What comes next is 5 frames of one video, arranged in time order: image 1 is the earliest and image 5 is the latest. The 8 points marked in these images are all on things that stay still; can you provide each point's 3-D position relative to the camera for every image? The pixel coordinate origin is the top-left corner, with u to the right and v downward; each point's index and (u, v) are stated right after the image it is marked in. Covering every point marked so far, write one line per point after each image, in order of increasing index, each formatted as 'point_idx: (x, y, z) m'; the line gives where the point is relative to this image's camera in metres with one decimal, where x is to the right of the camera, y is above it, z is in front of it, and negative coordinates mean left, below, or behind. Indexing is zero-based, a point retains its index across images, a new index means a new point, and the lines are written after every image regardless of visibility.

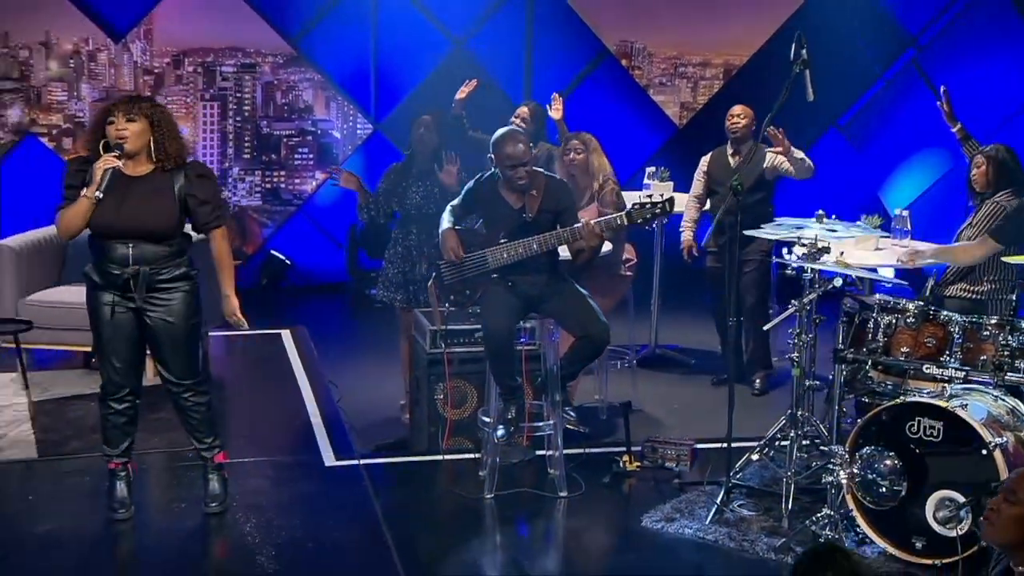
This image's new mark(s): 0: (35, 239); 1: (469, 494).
0: (-2.3, +0.2, +4.1) m
1: (-0.2, -1.0, +3.8) m
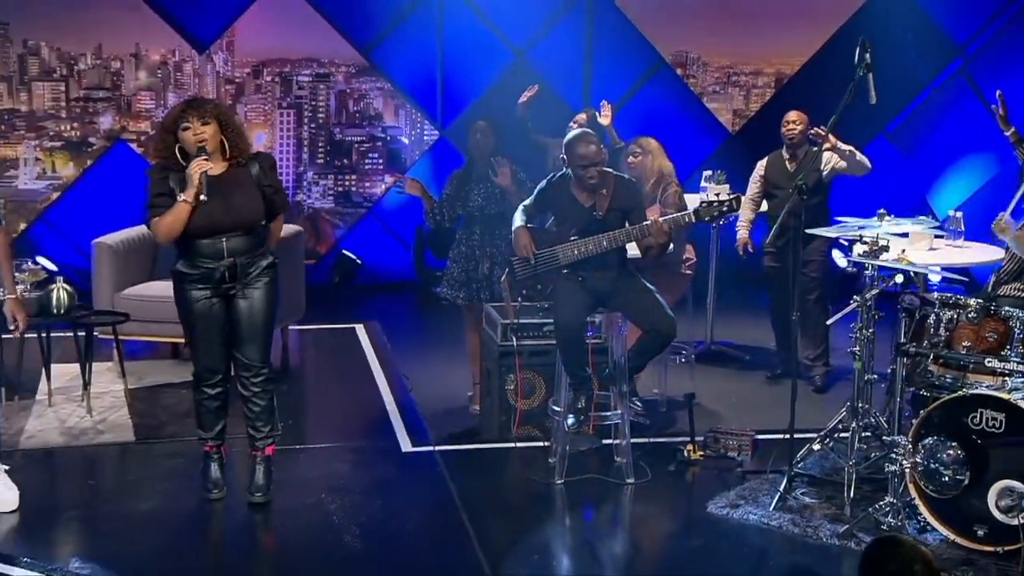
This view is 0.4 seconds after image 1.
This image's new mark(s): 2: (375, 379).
0: (-2.0, +0.3, +4.3) m
1: (+0.1, -0.9, +4.0) m
2: (-0.7, -0.5, +4.7) m
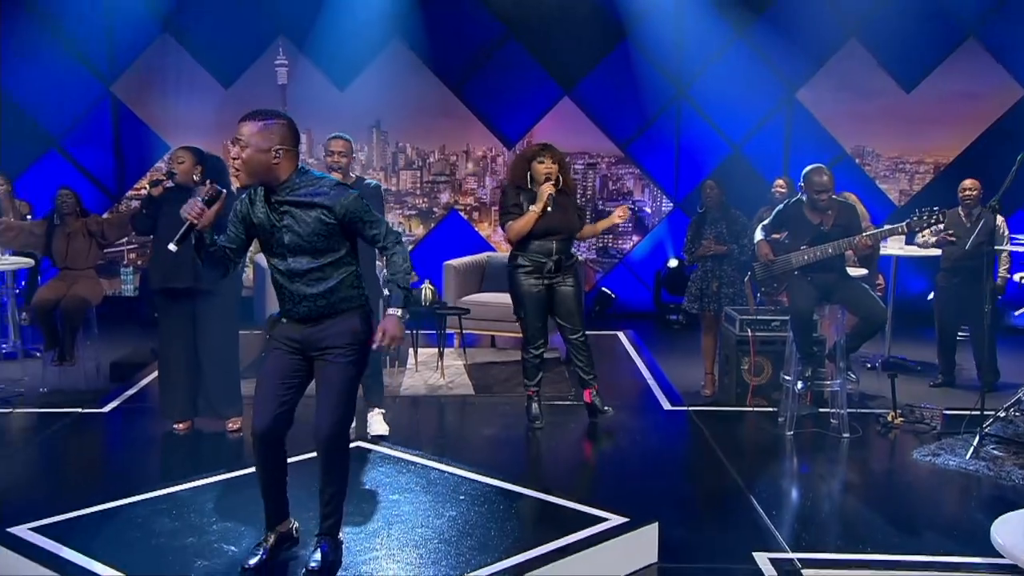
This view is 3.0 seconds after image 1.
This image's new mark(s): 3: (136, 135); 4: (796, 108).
0: (-0.3, +0.2, +6.2) m
1: (+1.6, -0.9, +5.2) m
2: (+0.9, -0.6, +6.2) m
3: (-3.3, +1.3, +7.2) m
4: (+2.4, +1.6, +7.1) m
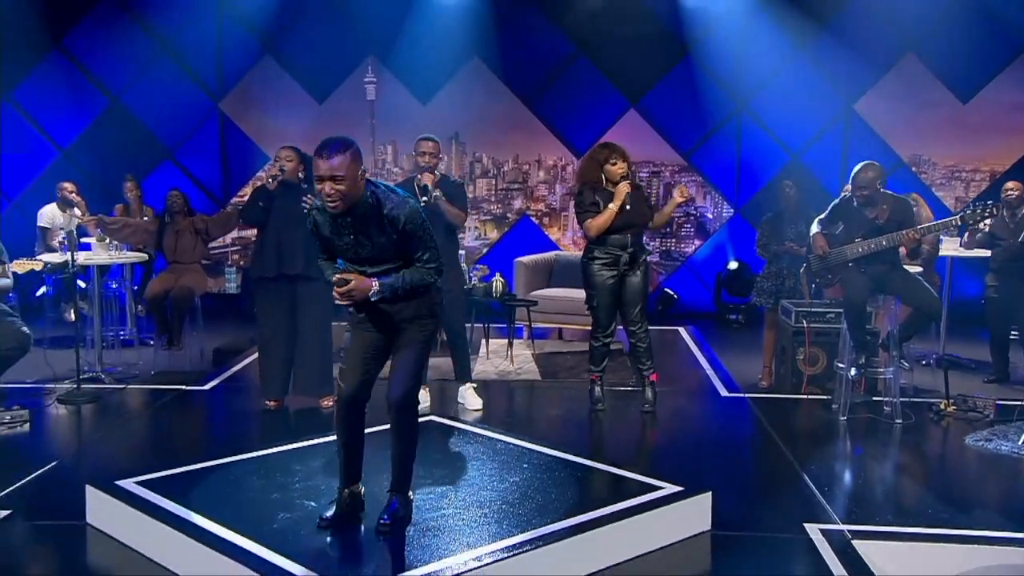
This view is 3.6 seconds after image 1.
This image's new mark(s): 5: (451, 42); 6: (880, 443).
0: (+0.2, +0.2, +6.6) m
1: (+2.1, -0.9, +5.5) m
2: (+1.4, -0.6, +6.5) m
3: (-2.6, +1.3, +7.9) m
4: (+3.1, +1.5, +7.4) m
5: (-0.5, +2.2, +7.5) m
6: (+2.3, -1.0, +5.2) m
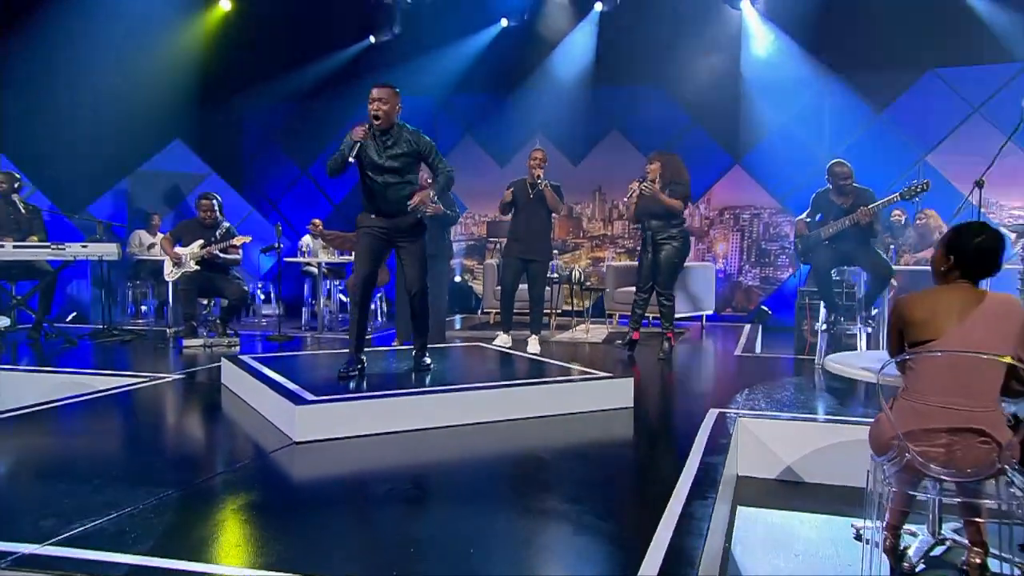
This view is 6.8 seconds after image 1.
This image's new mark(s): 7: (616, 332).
0: (+1.2, +0.2, +8.4) m
1: (+2.5, -0.7, +6.5) m
2: (+2.3, -0.6, +7.7) m
3: (-0.9, +1.2, +10.7) m
4: (+4.3, +1.2, +8.3) m
5: (+1.0, +2.0, +9.8) m
6: (+2.6, -0.8, +6.1) m
7: (+1.1, -0.6, +8.1) m
